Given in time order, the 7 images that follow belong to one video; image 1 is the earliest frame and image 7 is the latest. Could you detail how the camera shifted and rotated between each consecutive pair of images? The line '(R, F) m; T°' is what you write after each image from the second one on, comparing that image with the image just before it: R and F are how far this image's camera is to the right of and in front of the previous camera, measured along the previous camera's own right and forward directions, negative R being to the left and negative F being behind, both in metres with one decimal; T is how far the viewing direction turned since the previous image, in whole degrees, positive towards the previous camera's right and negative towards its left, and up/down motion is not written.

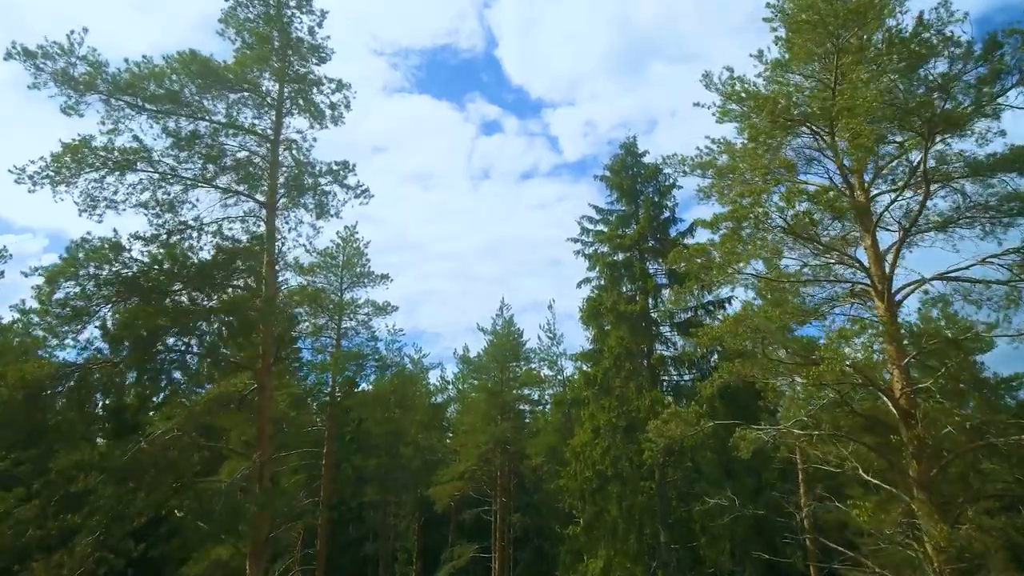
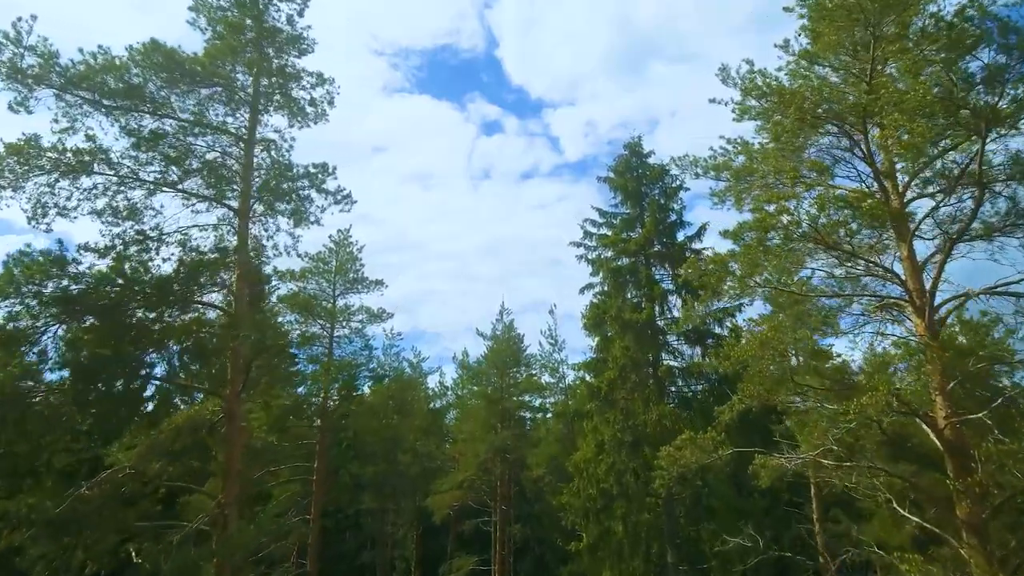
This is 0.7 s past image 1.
(0.0, +1.2) m; 0°
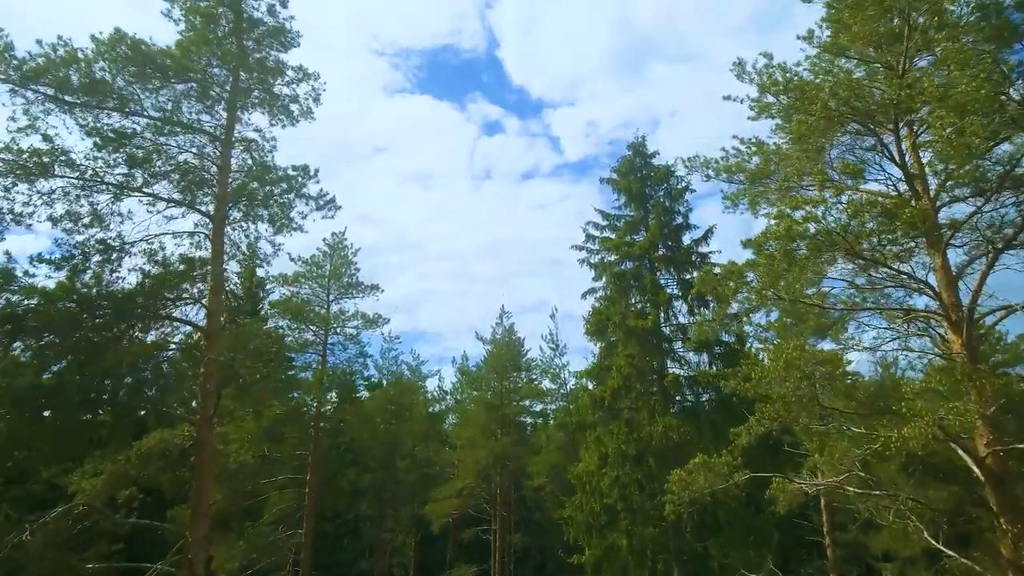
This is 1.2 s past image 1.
(0.0, +0.9) m; 0°
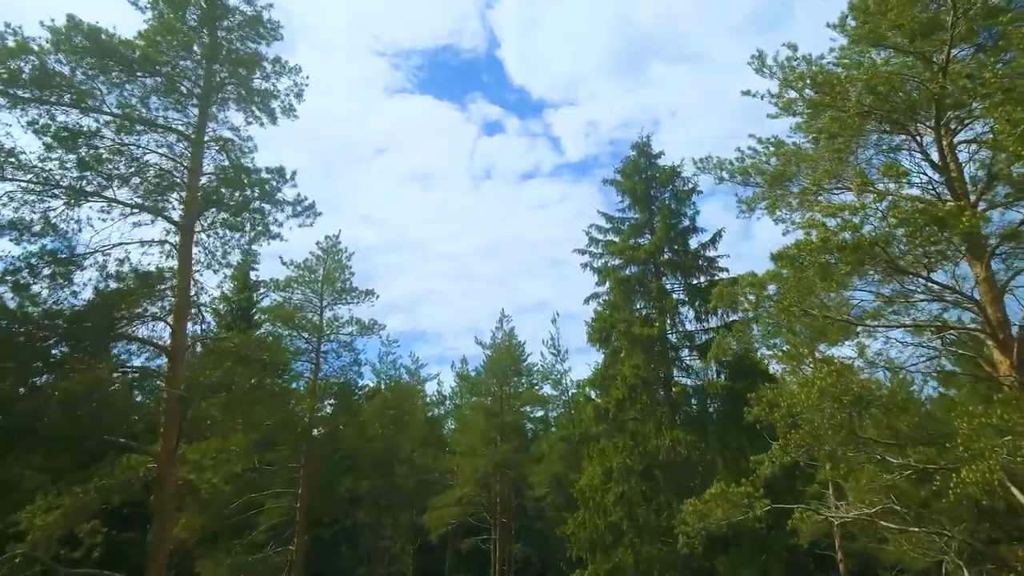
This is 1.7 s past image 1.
(0.0, +1.0) m; 0°
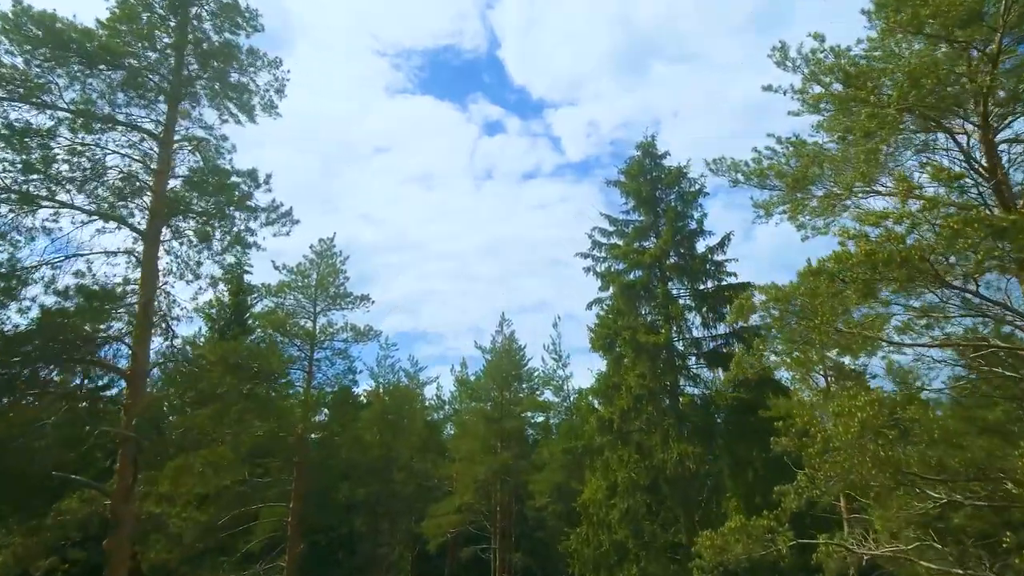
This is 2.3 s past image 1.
(0.0, +0.9) m; 0°
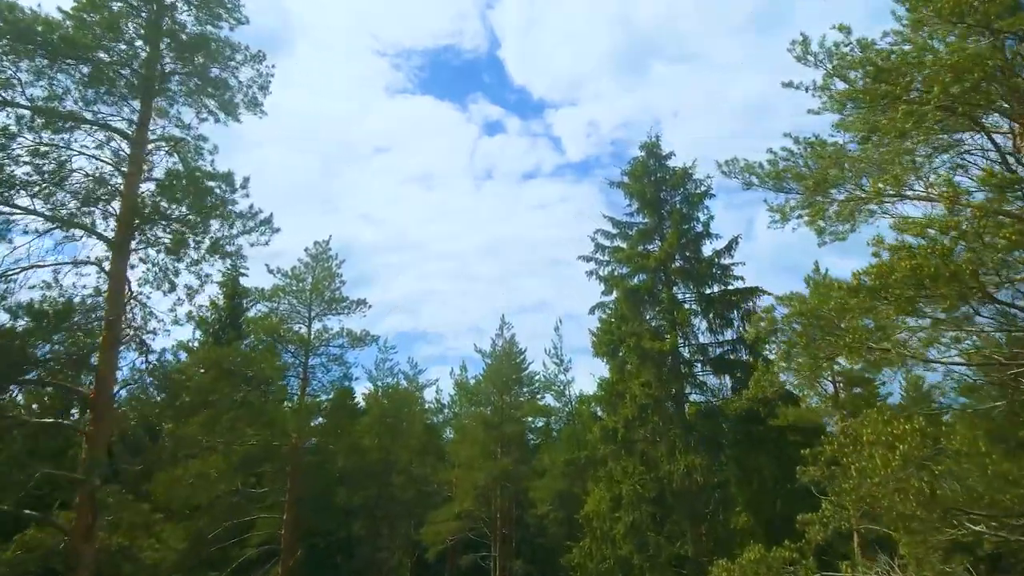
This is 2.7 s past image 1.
(0.0, +0.7) m; 0°
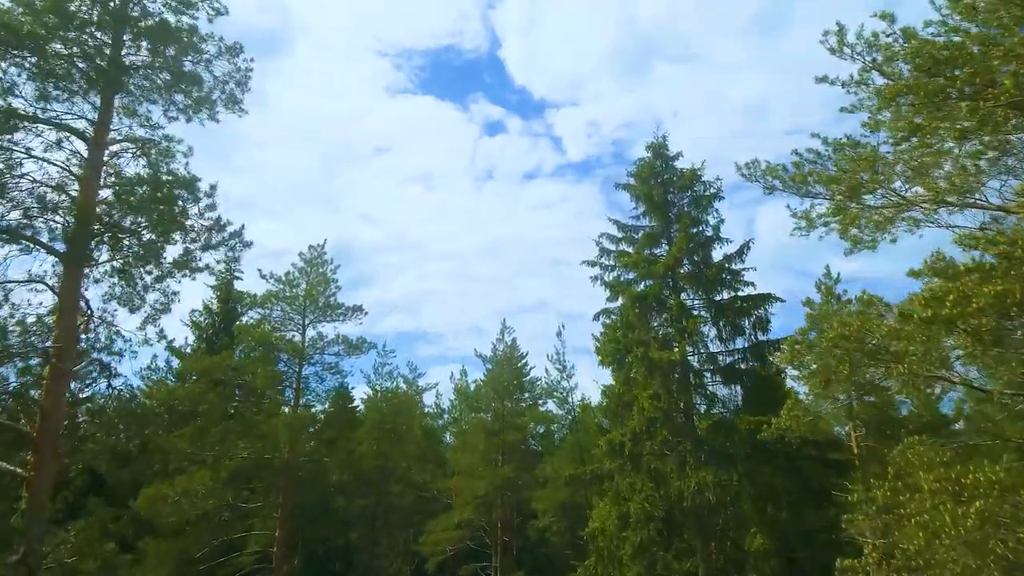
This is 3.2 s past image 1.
(0.0, +0.9) m; 0°
